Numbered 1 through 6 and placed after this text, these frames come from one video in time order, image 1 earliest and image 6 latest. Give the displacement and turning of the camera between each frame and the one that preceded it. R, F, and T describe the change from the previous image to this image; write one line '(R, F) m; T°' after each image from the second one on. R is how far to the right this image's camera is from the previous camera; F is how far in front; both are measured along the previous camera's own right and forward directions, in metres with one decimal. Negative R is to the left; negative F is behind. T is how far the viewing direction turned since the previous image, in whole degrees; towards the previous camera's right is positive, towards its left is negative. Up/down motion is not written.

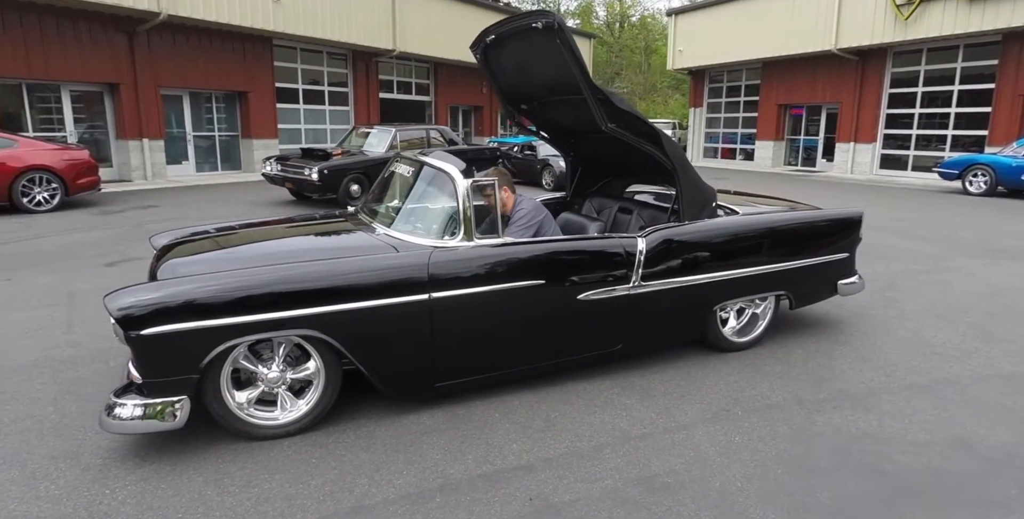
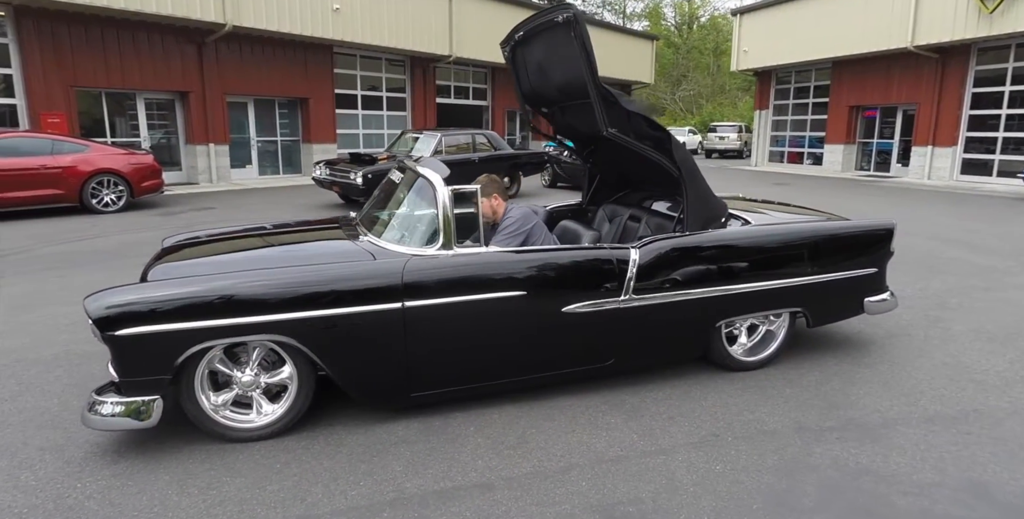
(+0.4, +0.1) m; -6°
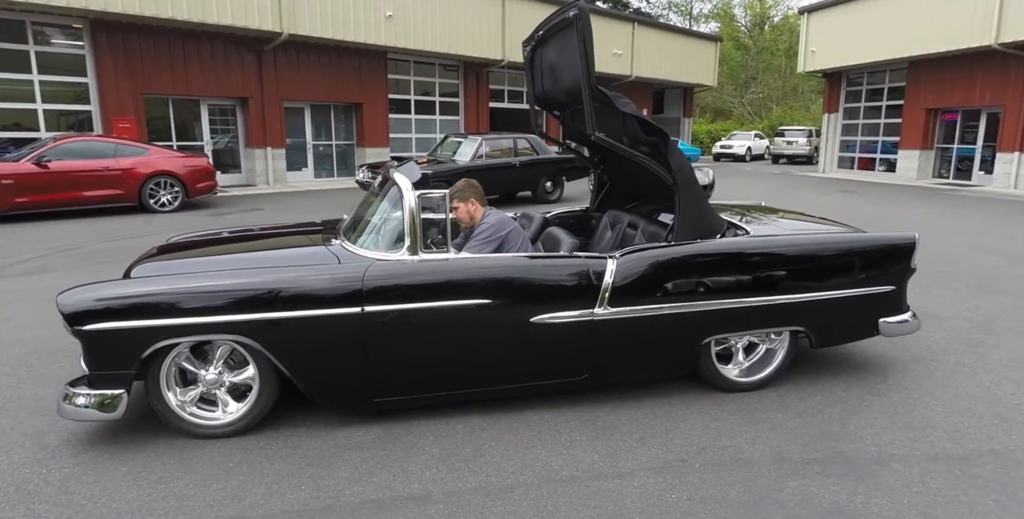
(+0.5, +0.1) m; -6°
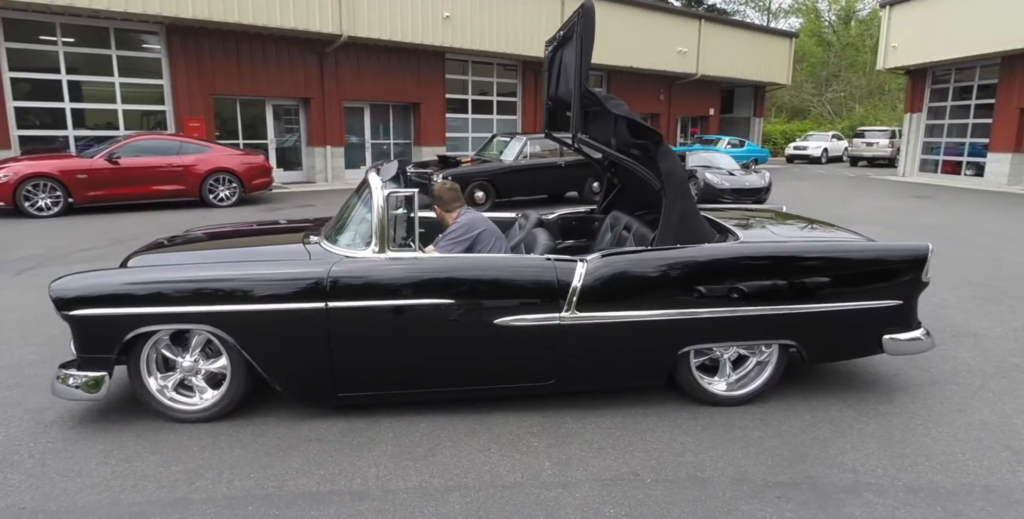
(+0.5, +0.1) m; -6°
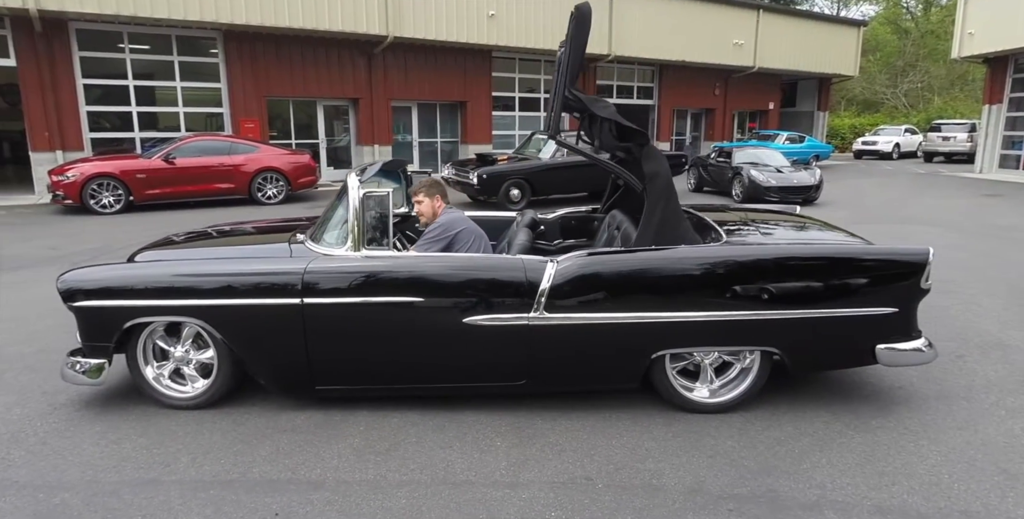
(+0.4, 0.0) m; -6°
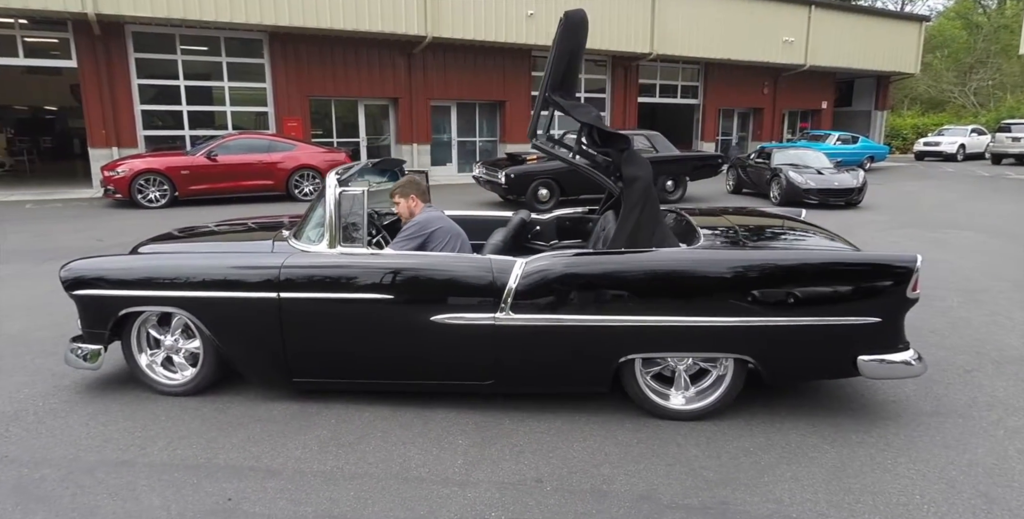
(+0.4, 0.0) m; -5°
